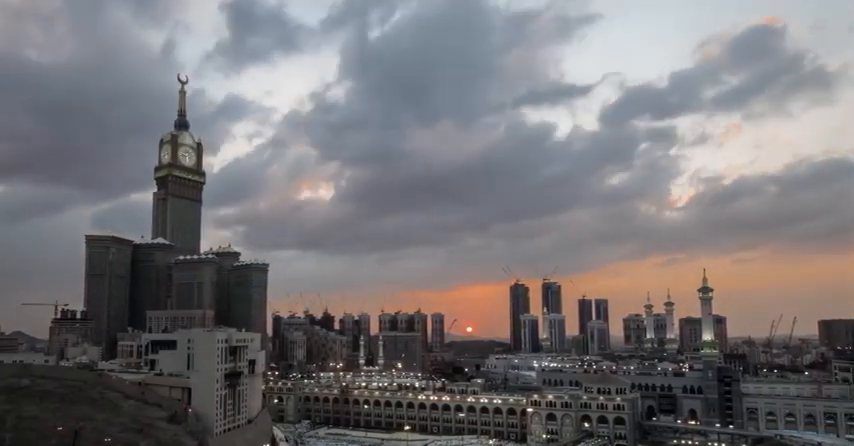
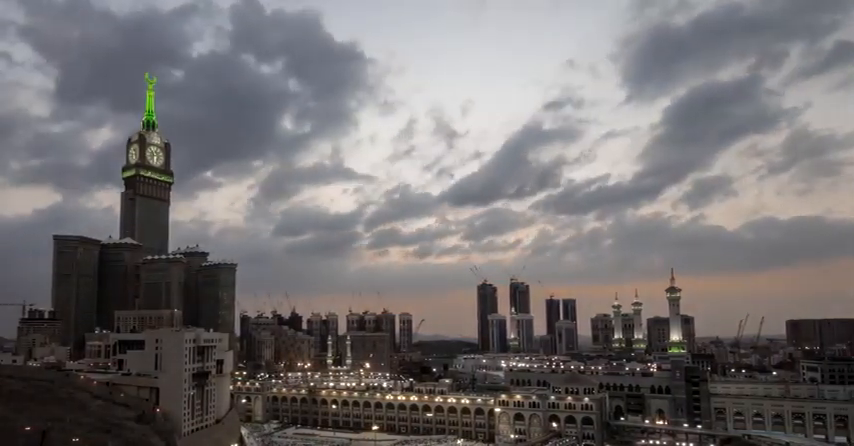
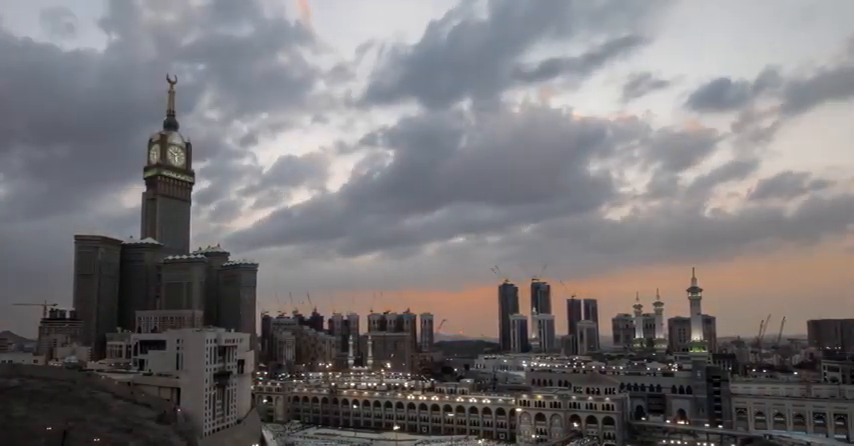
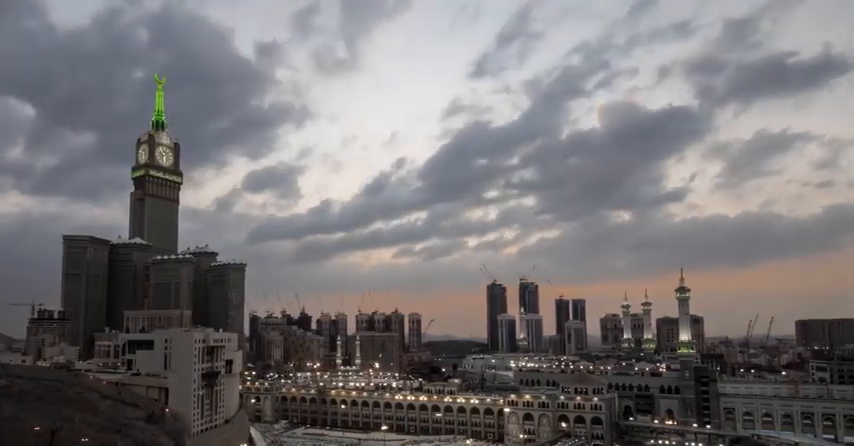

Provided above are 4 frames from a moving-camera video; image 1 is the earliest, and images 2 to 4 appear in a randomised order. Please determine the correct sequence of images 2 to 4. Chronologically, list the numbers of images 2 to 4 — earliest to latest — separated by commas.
3, 4, 2
